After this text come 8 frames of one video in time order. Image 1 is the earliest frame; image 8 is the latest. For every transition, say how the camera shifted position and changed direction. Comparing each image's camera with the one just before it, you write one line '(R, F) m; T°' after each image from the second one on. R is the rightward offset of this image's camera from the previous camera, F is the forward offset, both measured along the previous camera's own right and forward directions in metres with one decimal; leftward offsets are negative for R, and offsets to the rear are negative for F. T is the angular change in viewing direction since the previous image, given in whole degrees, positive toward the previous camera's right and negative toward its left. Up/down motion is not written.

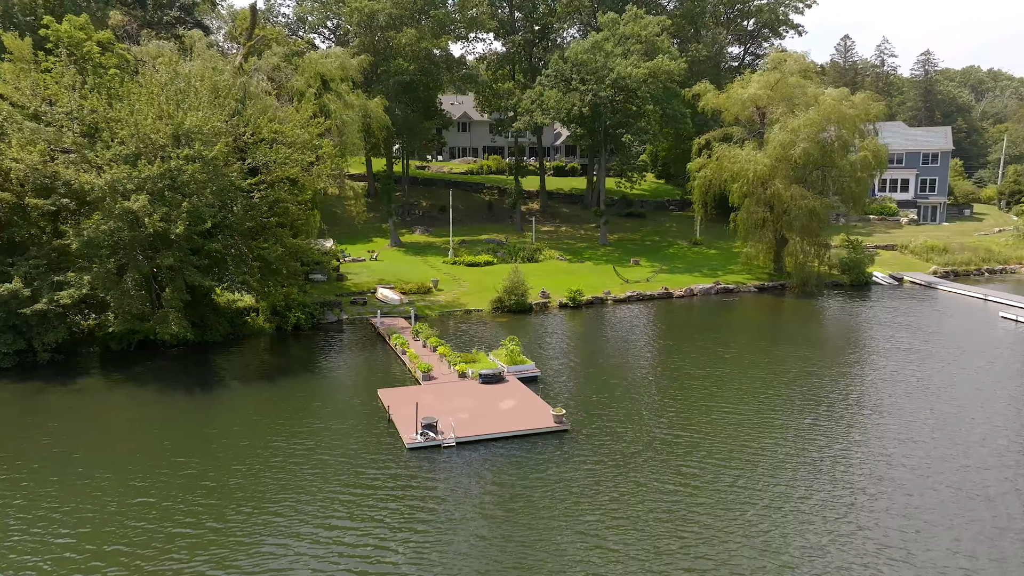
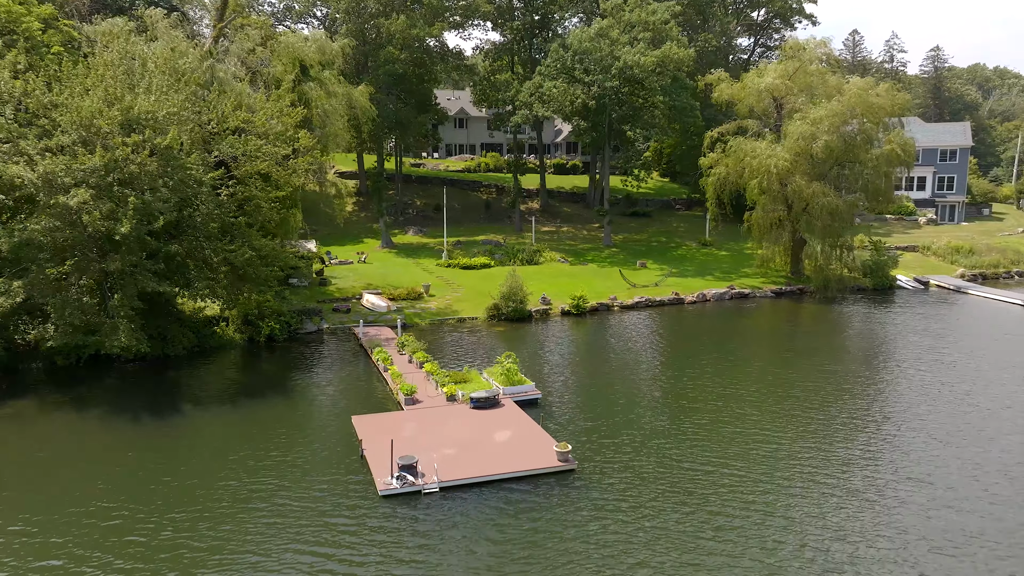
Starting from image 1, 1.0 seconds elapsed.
(+0.1, +3.1) m; 0°
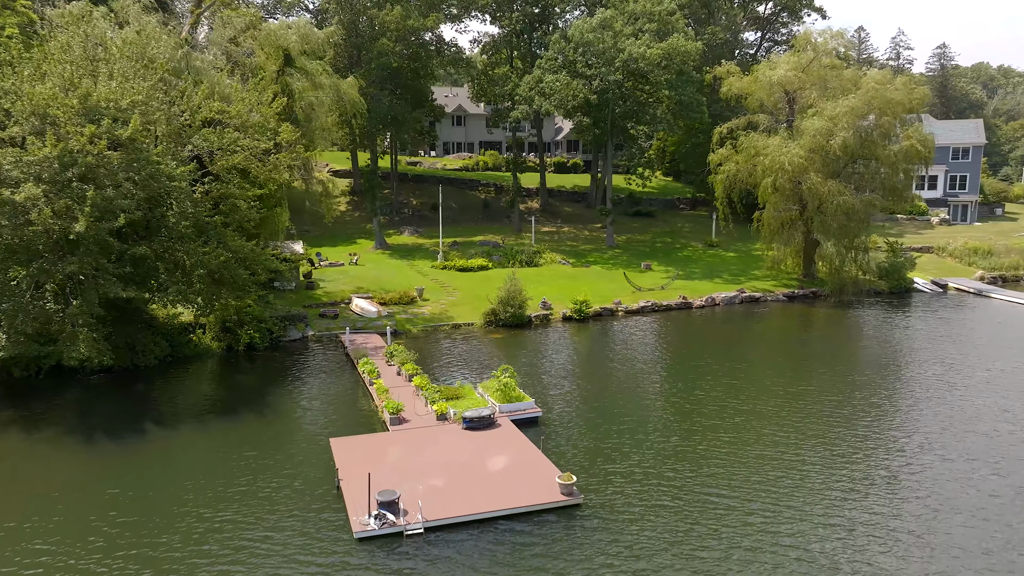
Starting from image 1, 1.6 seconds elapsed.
(+0.1, +2.0) m; 0°
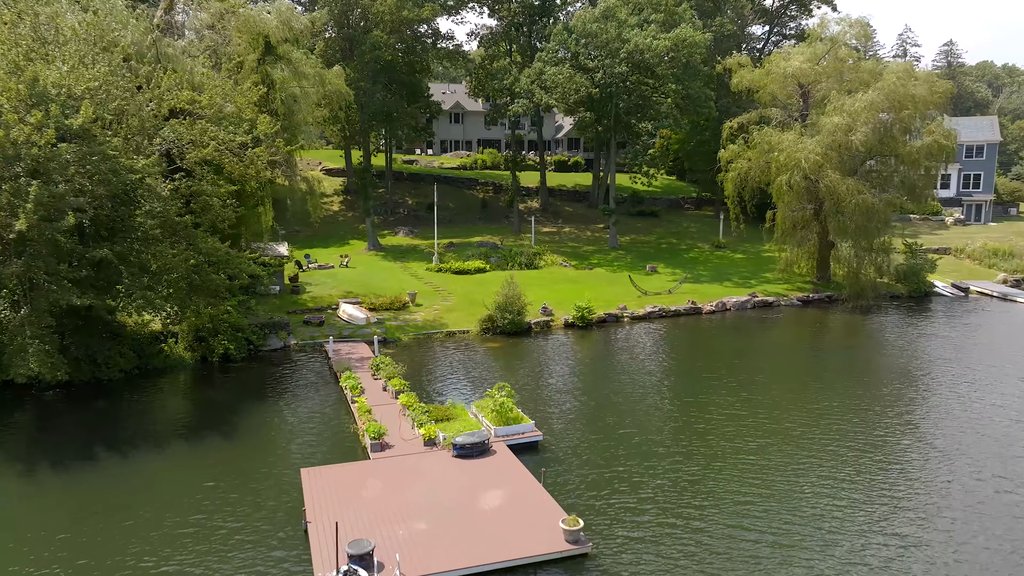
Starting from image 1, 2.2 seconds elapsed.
(+0.1, +2.1) m; 0°
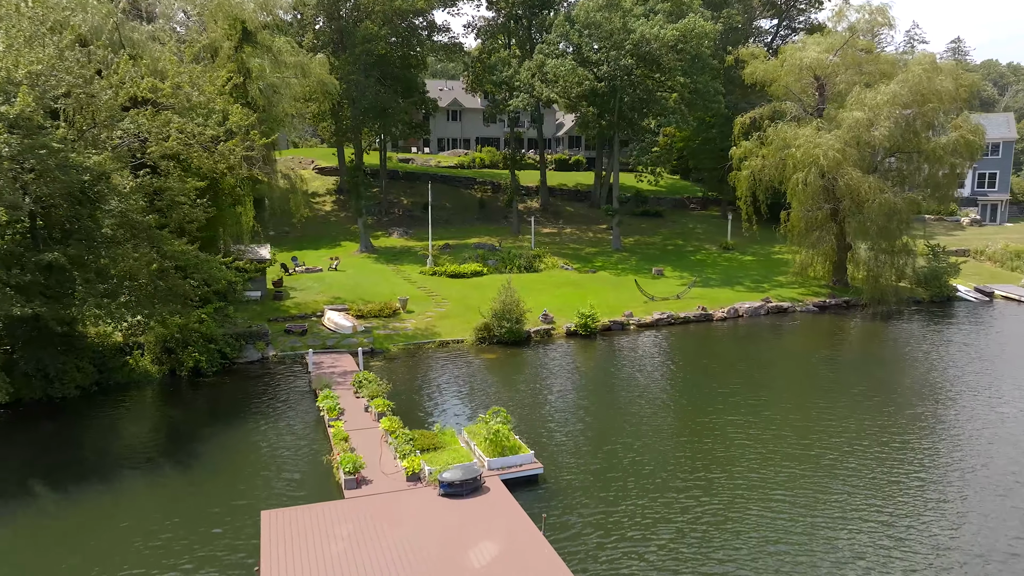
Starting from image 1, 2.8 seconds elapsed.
(+0.1, +2.1) m; 0°
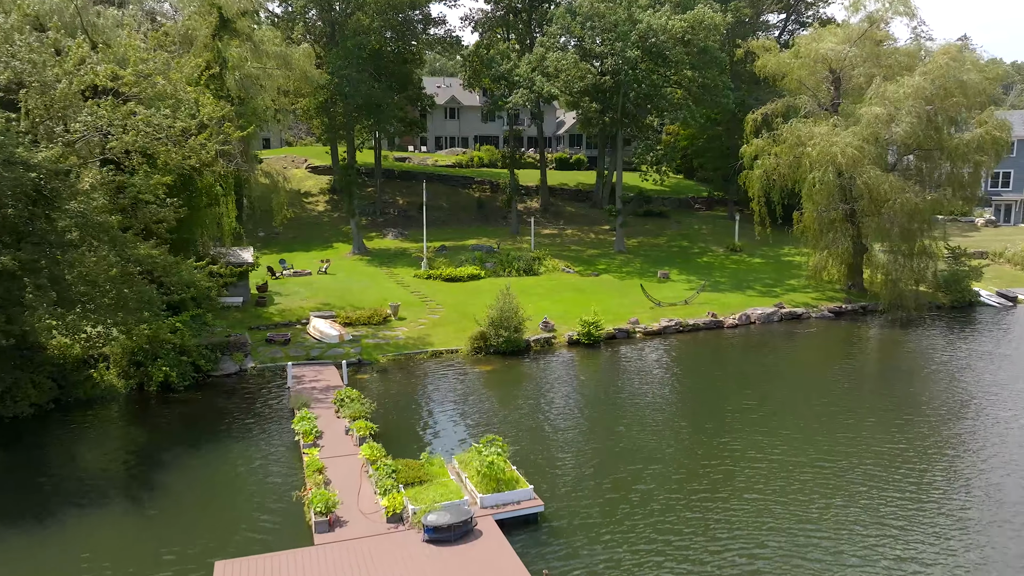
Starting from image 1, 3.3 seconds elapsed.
(+0.1, +1.8) m; 0°
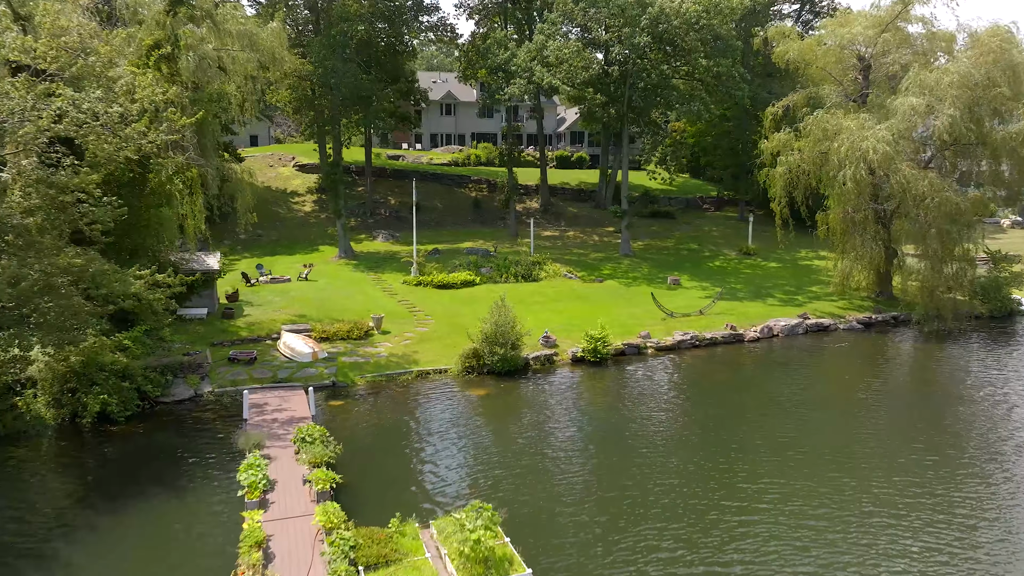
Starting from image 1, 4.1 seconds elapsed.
(+0.1, +3.0) m; 0°
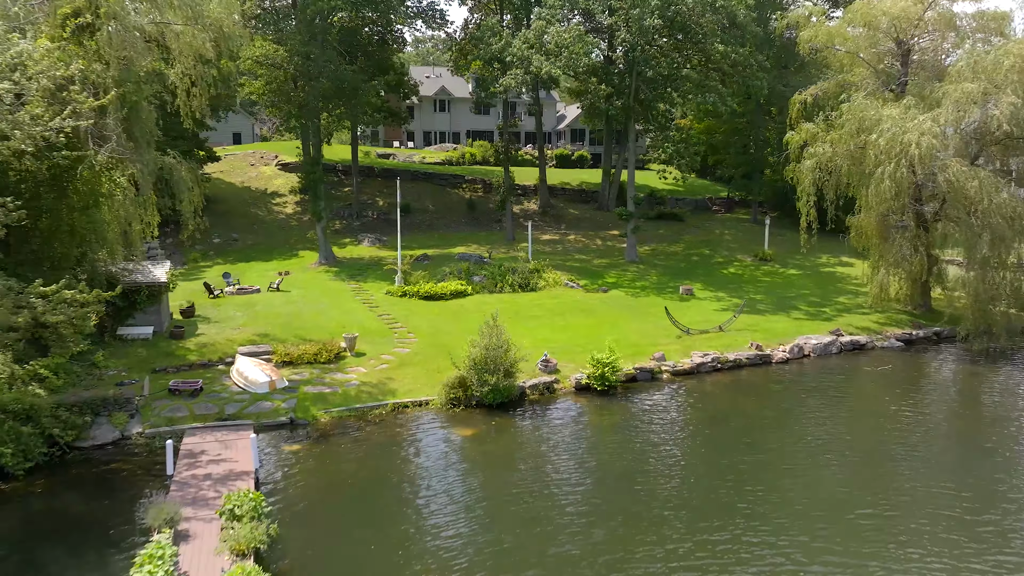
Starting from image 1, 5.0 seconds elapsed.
(+0.2, +3.4) m; 0°
